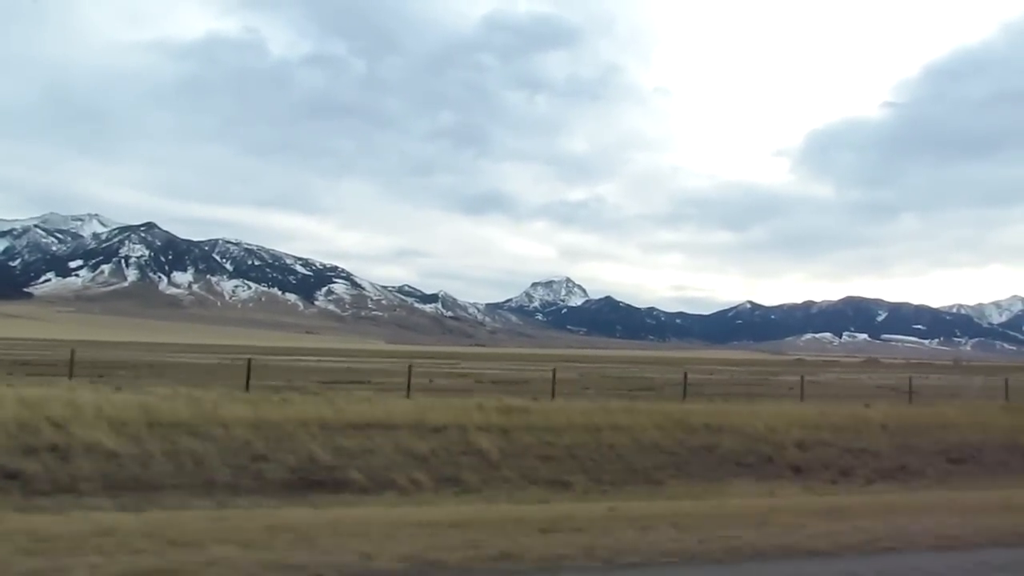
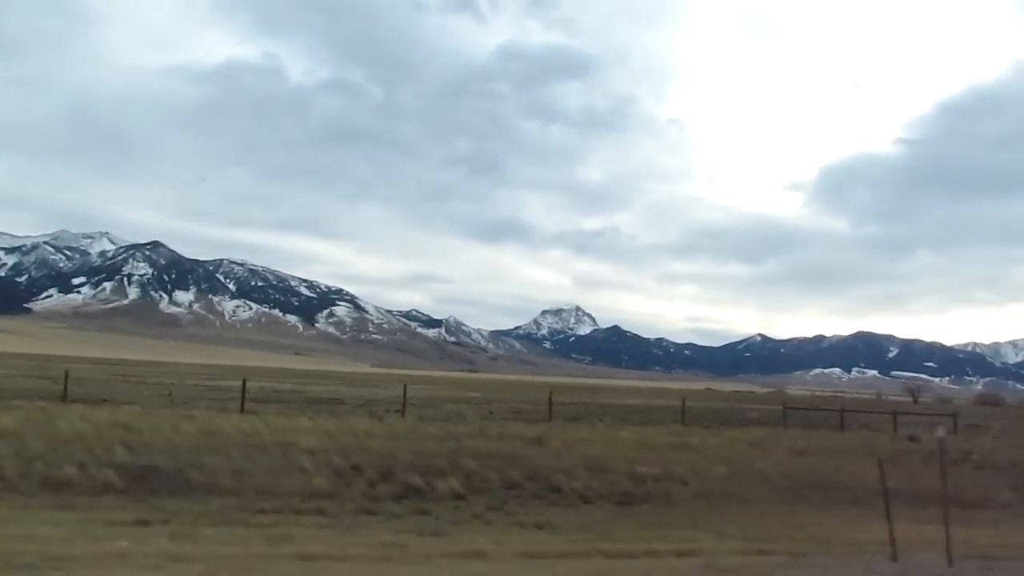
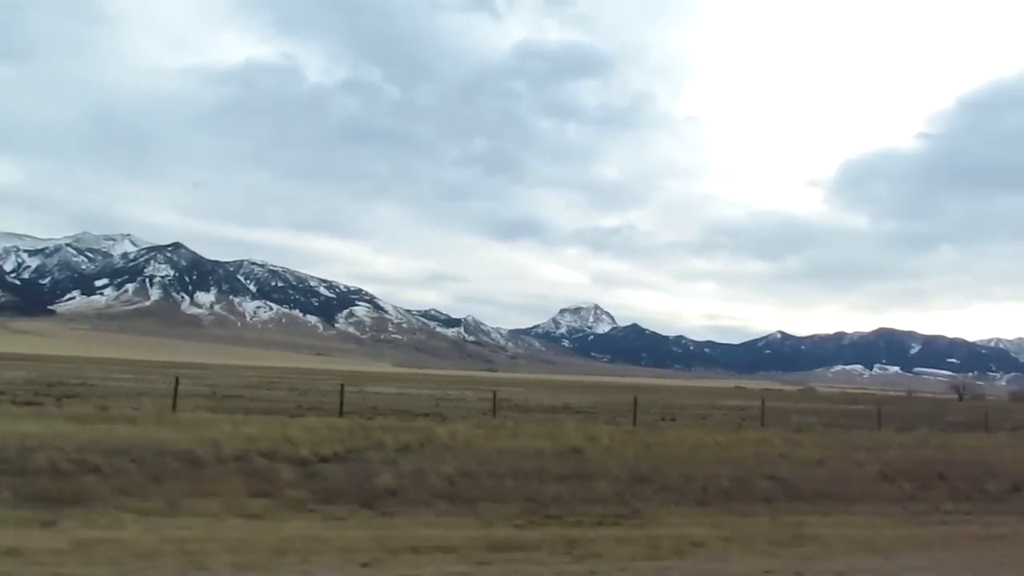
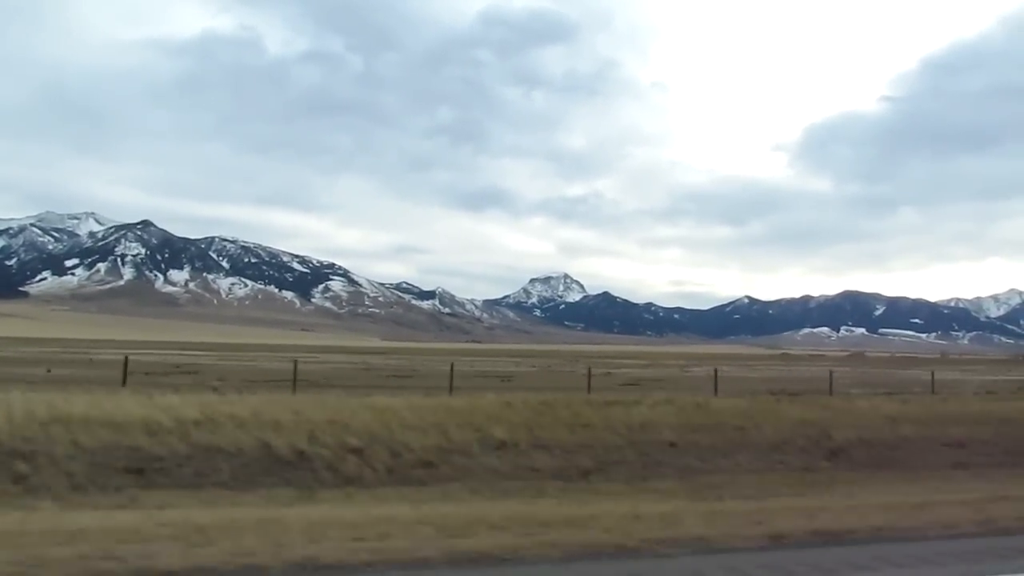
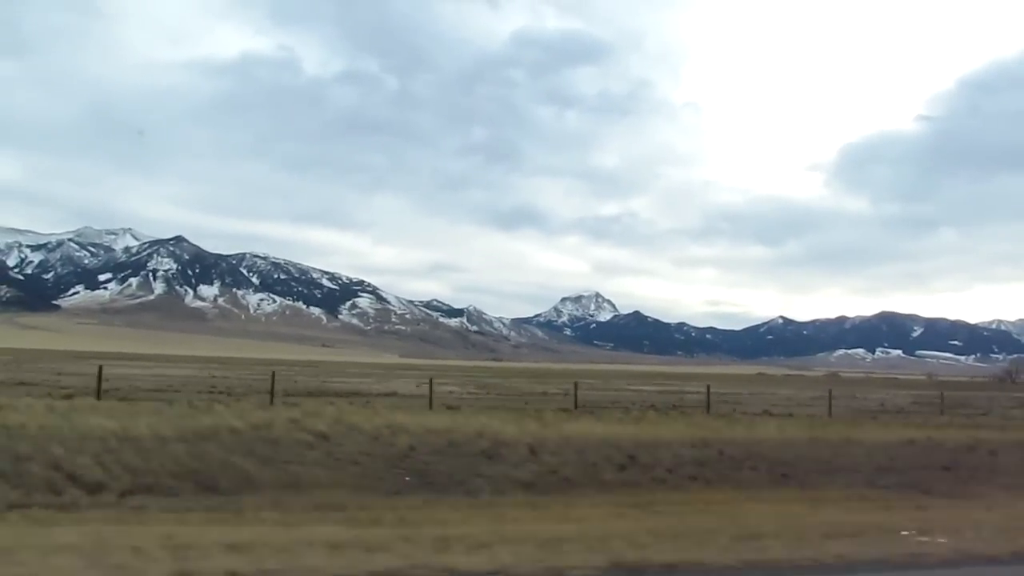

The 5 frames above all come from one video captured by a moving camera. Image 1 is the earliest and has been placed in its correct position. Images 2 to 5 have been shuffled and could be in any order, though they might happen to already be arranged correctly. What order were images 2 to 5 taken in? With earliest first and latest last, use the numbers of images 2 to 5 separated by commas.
4, 5, 3, 2
